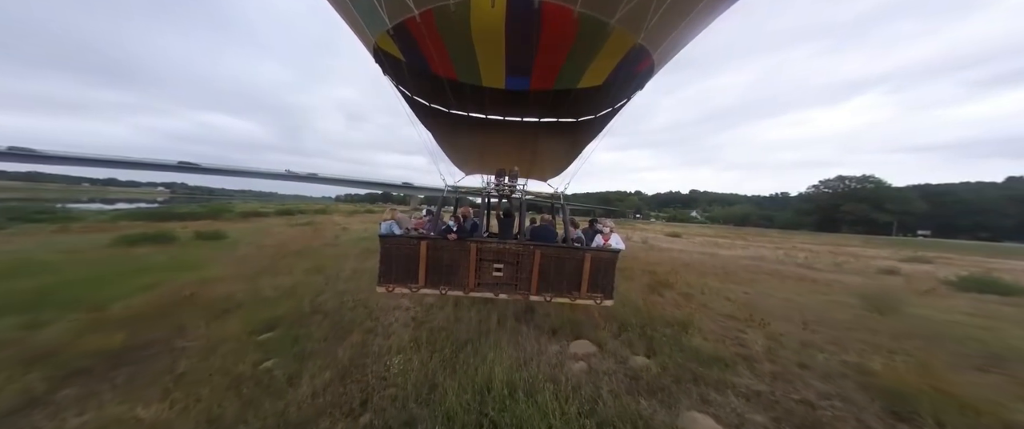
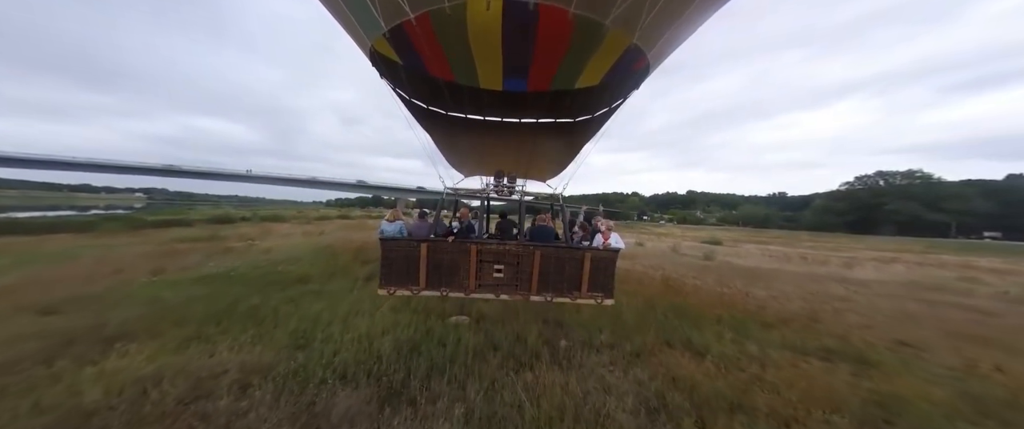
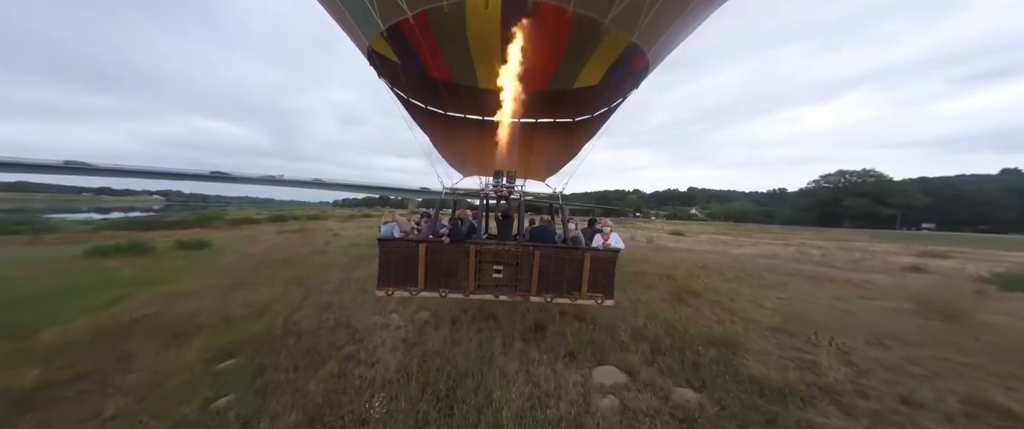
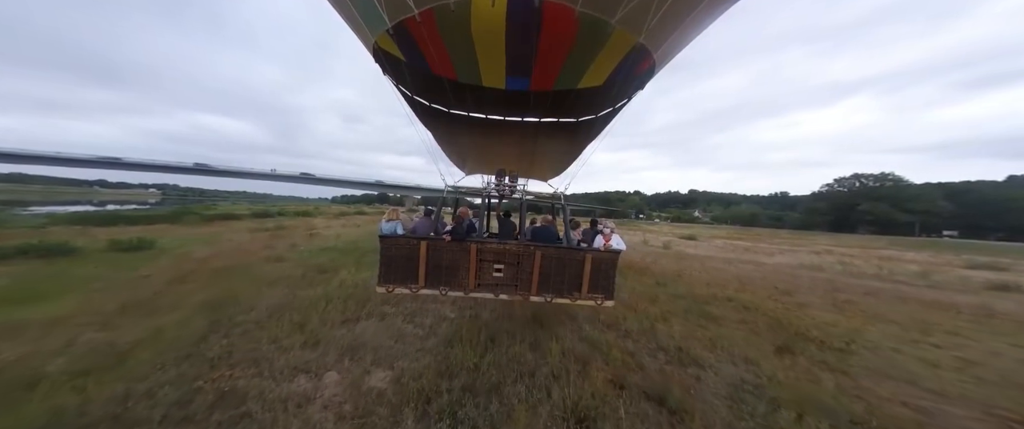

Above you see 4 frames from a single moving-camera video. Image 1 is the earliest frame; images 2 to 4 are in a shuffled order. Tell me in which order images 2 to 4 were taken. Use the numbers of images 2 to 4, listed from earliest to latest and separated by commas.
3, 4, 2
